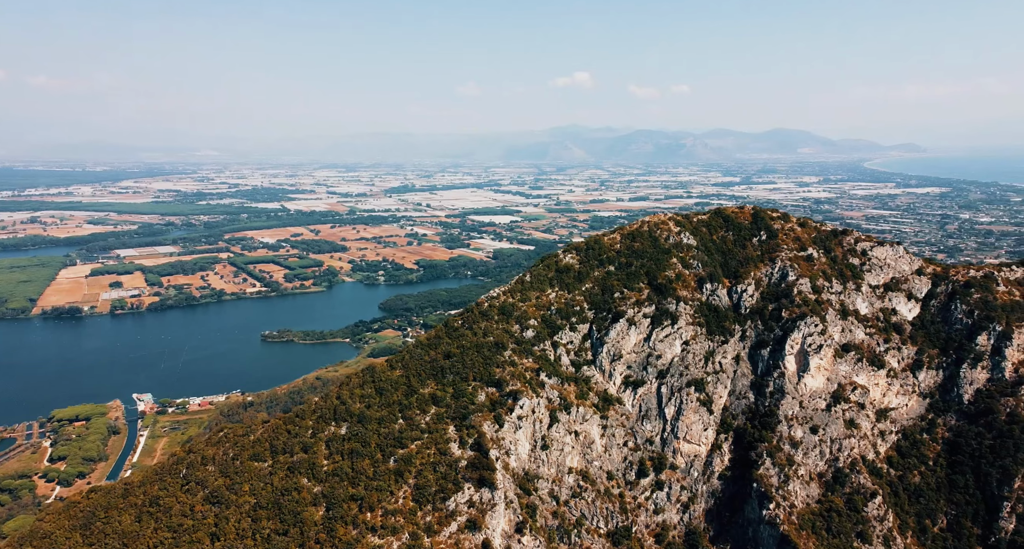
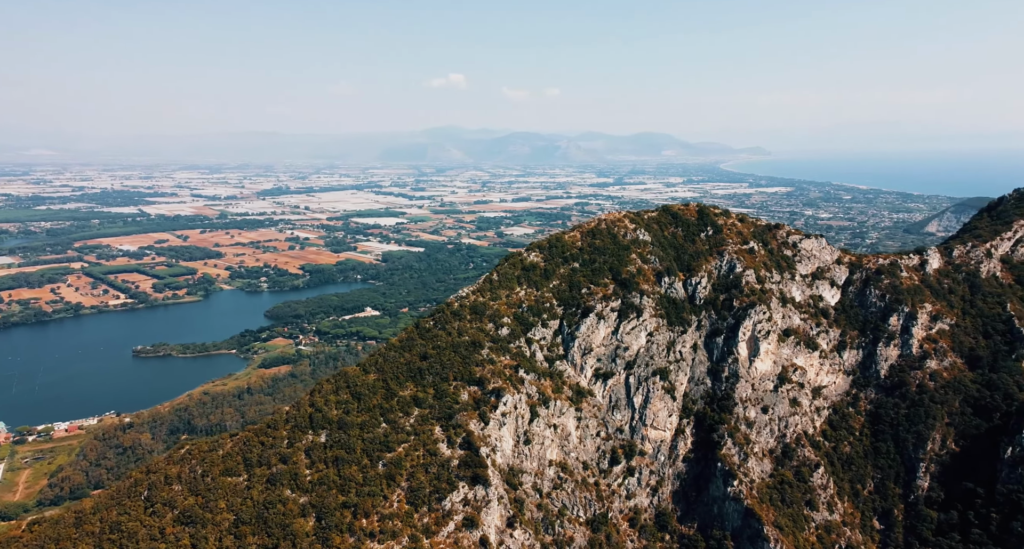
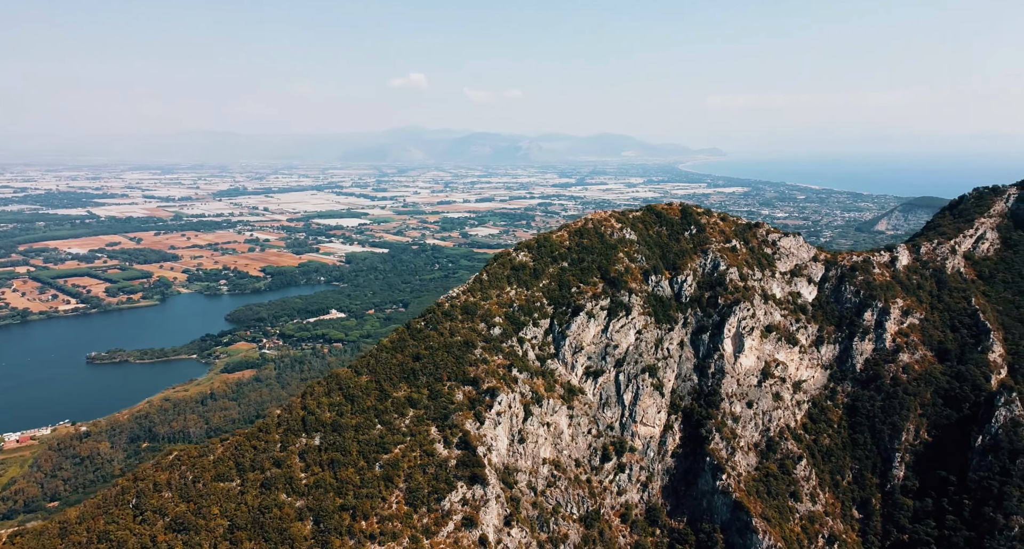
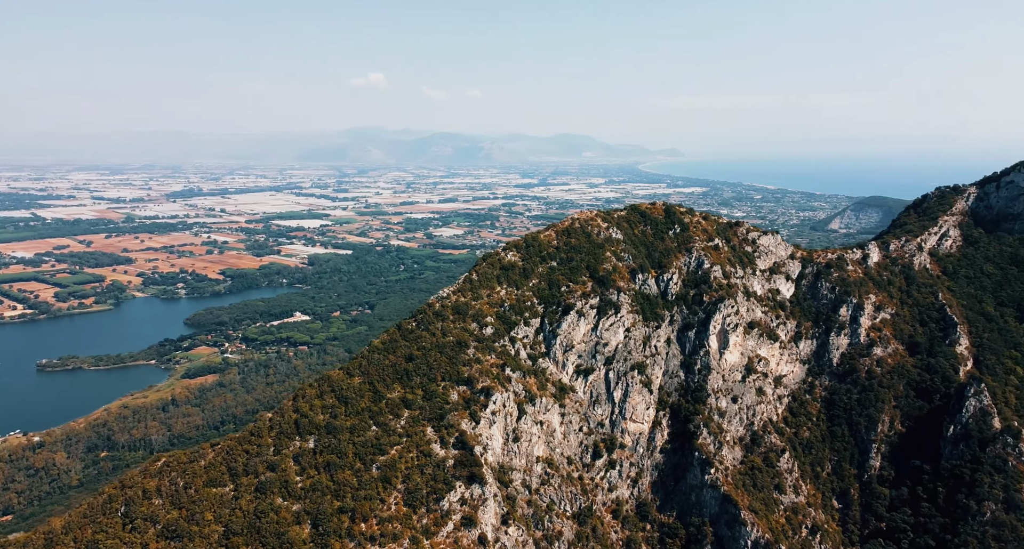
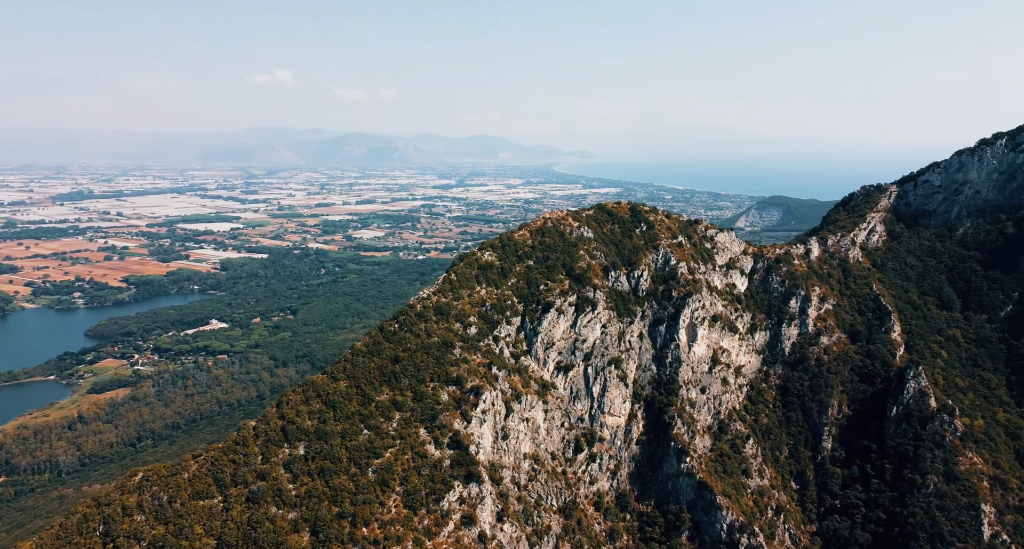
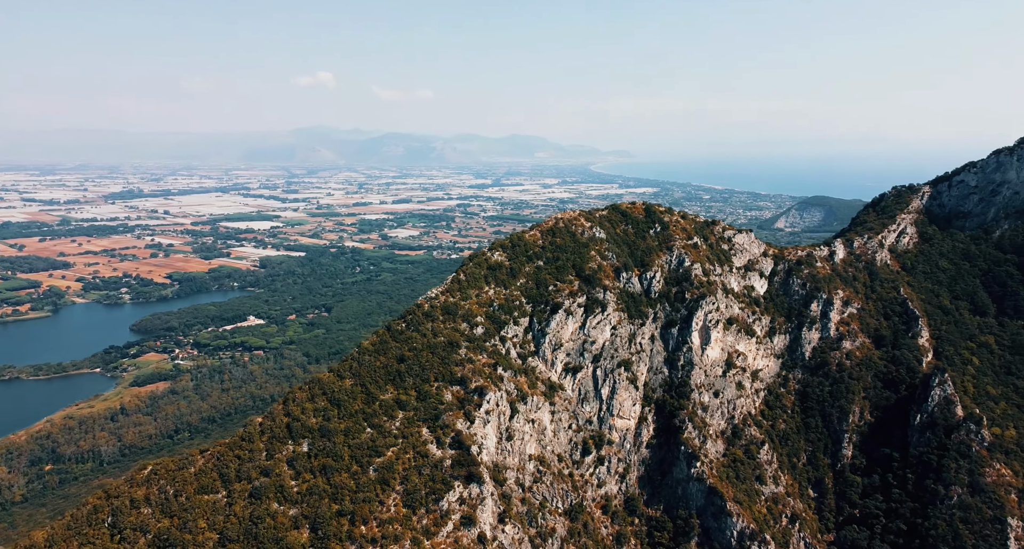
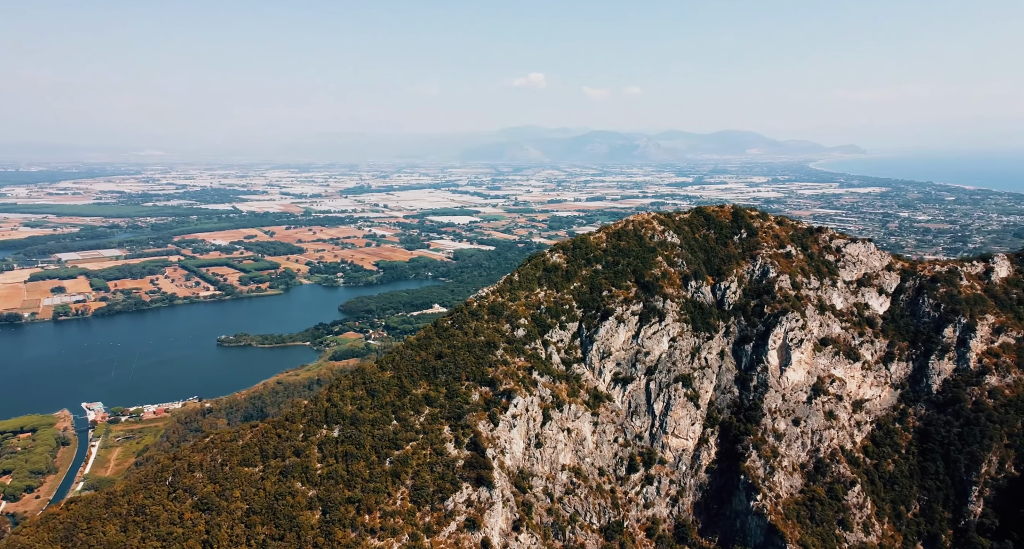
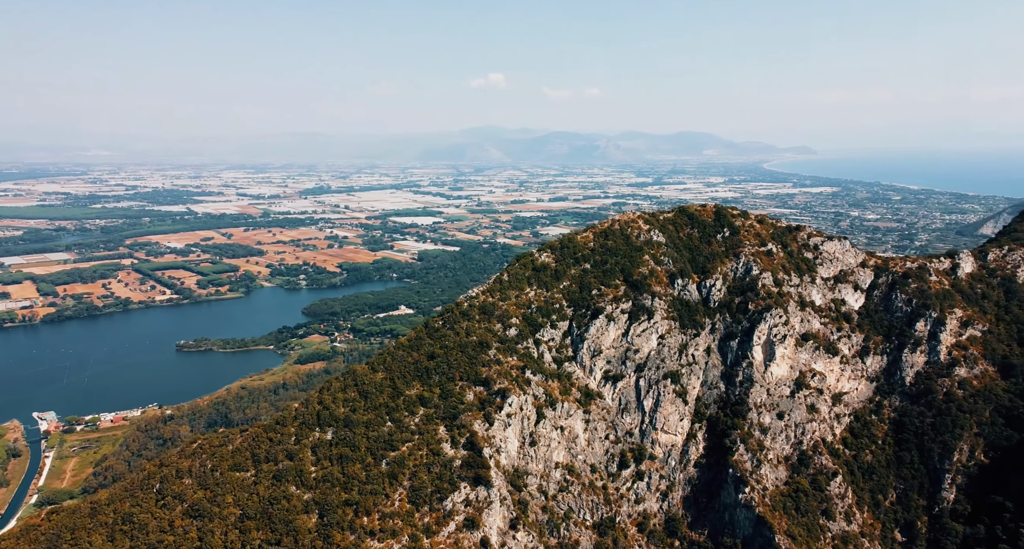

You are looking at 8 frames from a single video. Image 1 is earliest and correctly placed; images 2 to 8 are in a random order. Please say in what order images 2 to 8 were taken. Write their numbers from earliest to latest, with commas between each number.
7, 8, 2, 3, 4, 6, 5
